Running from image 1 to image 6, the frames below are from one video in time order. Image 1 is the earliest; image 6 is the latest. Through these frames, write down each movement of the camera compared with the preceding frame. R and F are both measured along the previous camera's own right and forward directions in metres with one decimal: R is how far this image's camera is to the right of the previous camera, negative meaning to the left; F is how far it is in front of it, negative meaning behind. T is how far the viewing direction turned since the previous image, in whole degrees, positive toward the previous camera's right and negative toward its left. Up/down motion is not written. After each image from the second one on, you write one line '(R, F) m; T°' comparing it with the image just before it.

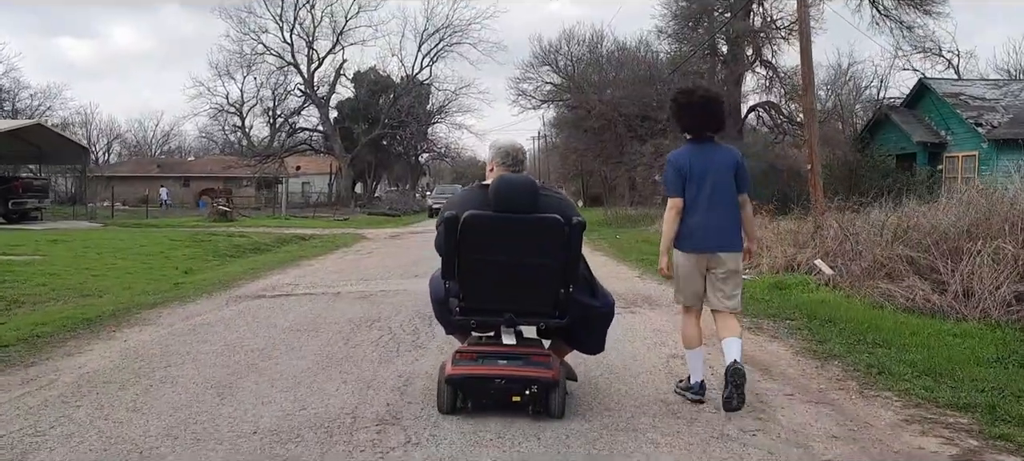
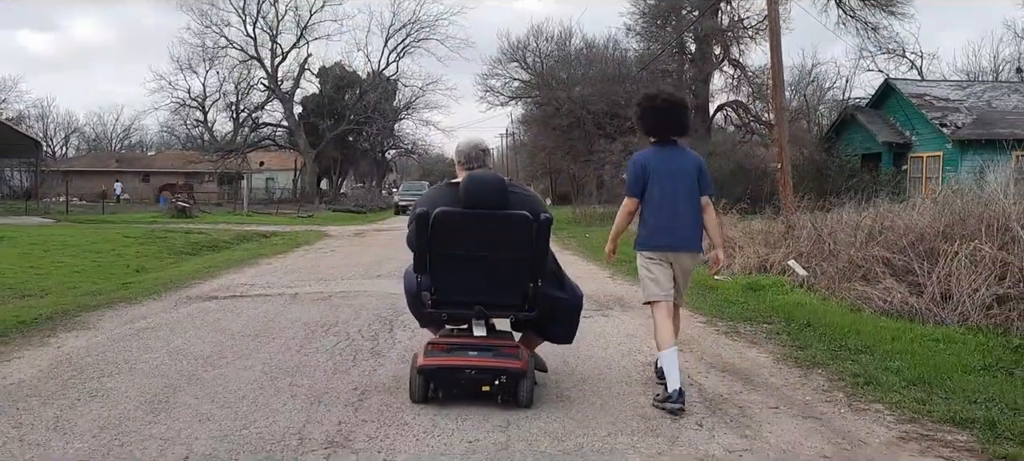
(0.0, +0.4) m; +2°
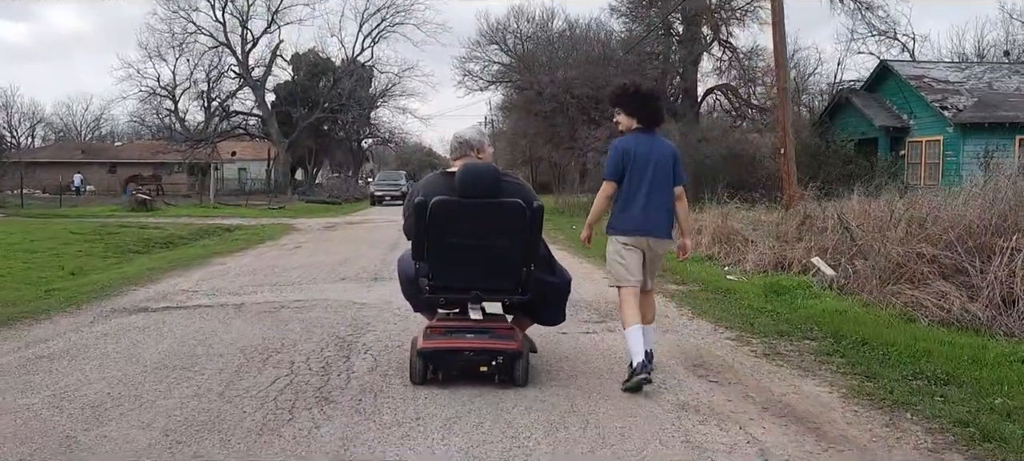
(-0.1, +1.5) m; +1°
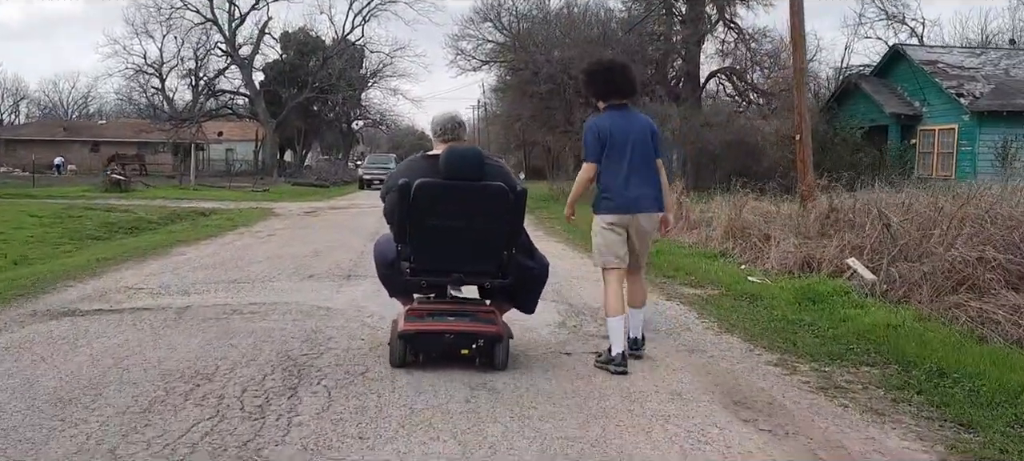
(0.0, +1.2) m; +1°
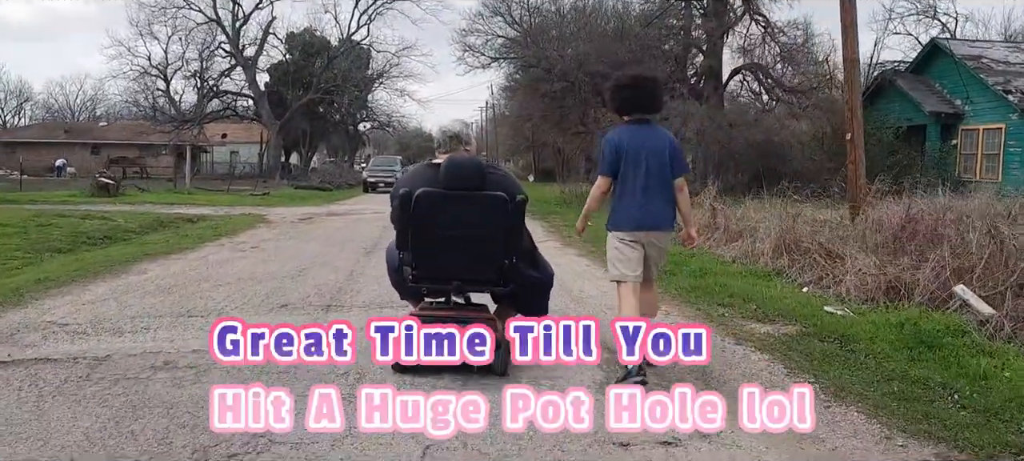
(-0.1, +1.8) m; -1°
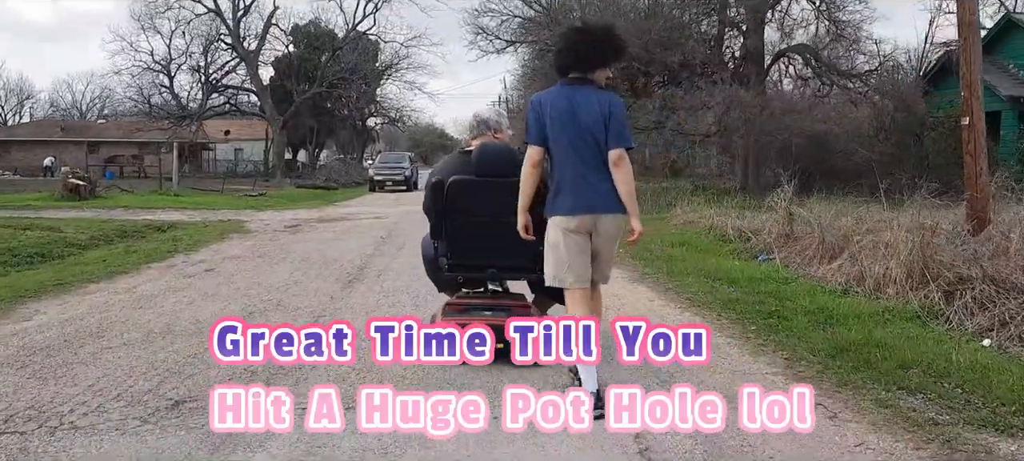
(-0.2, +3.0) m; -1°
